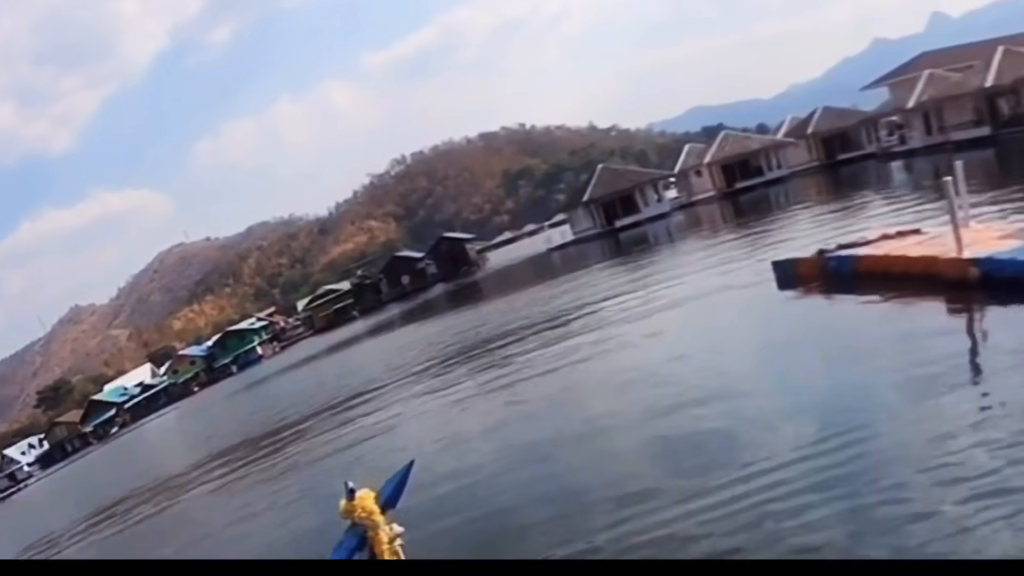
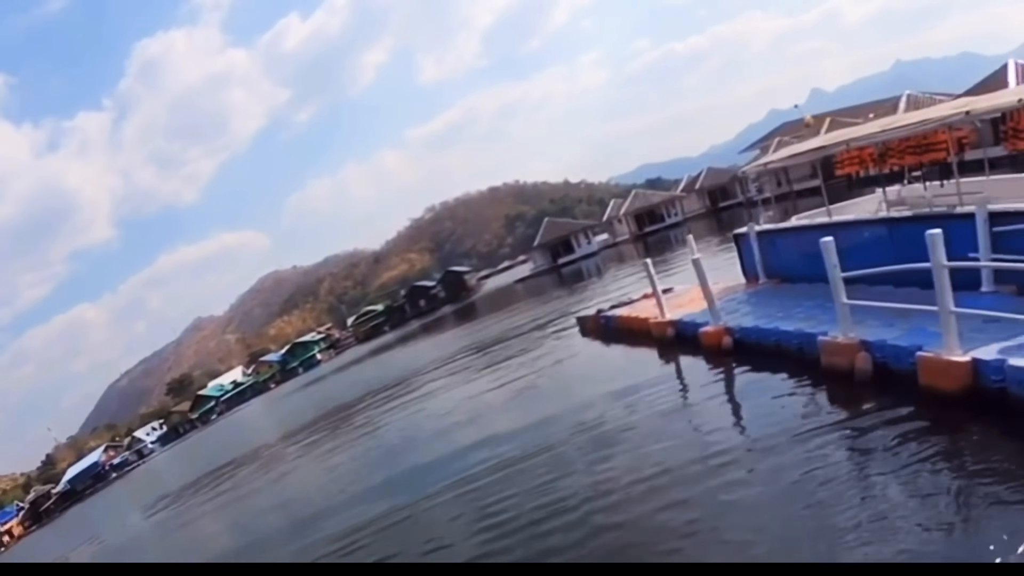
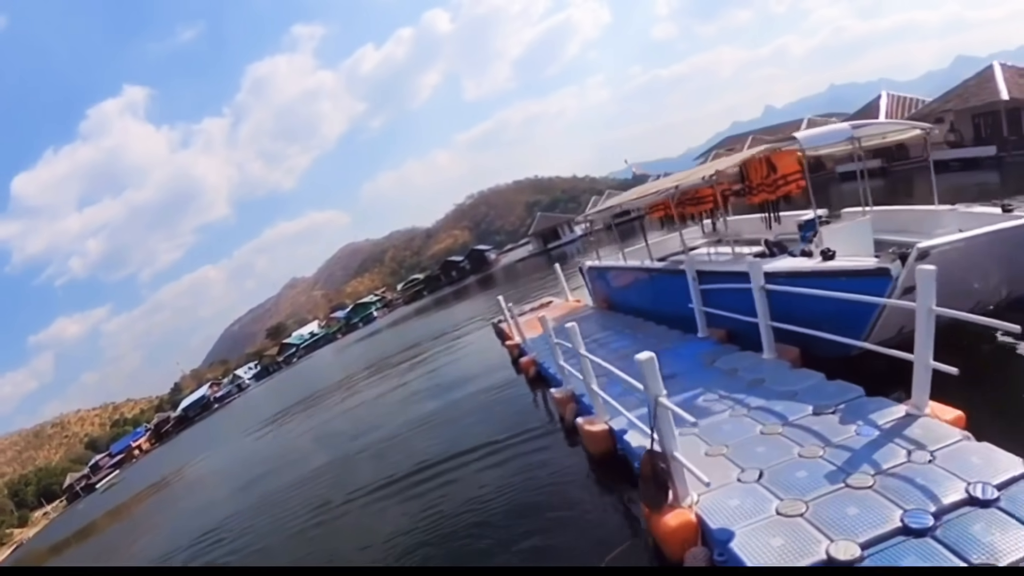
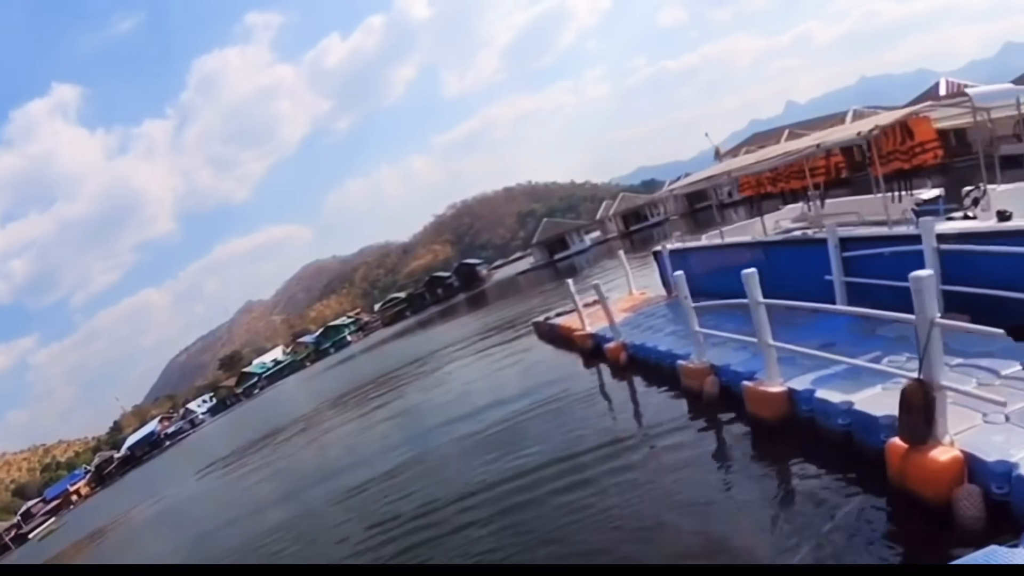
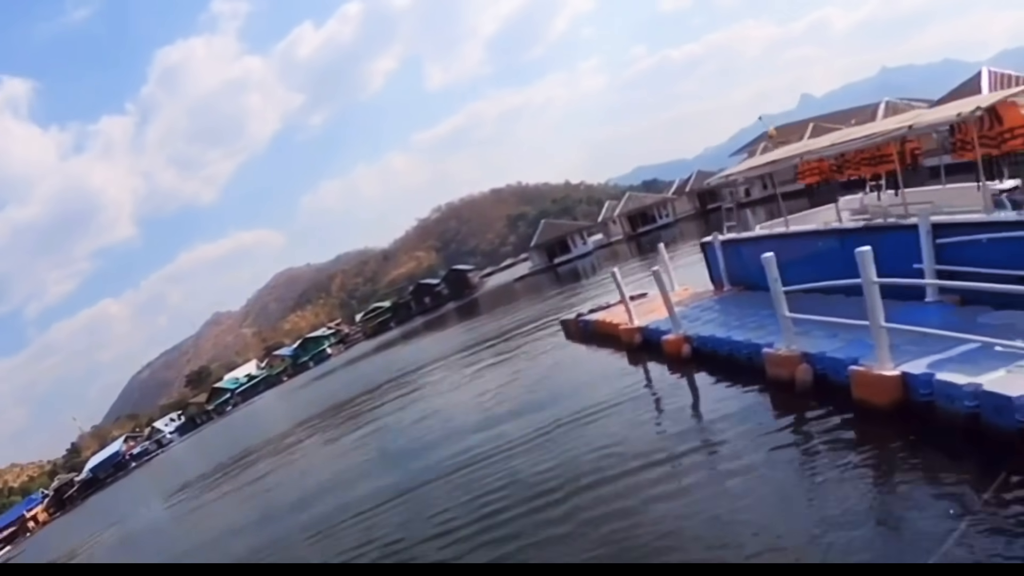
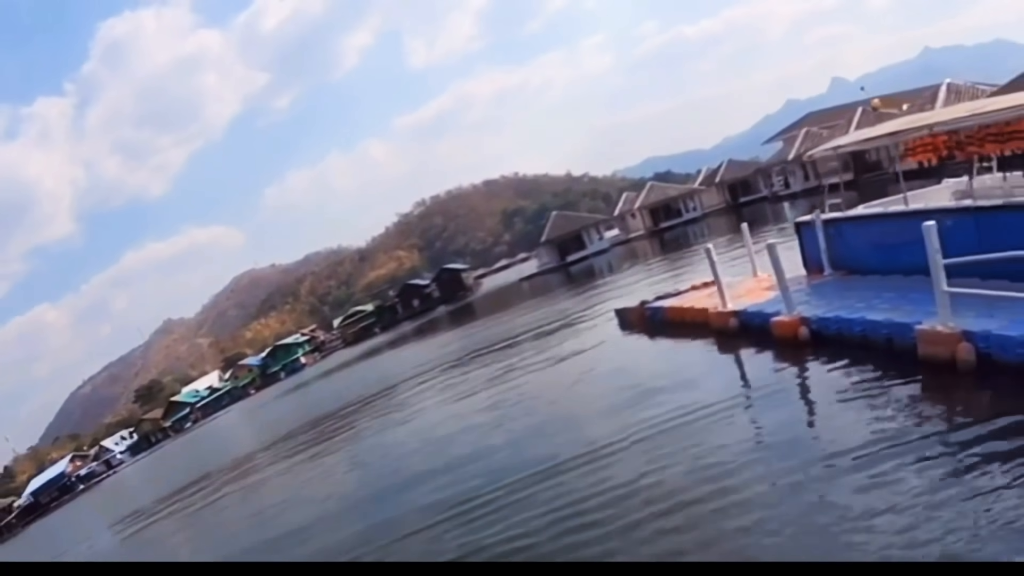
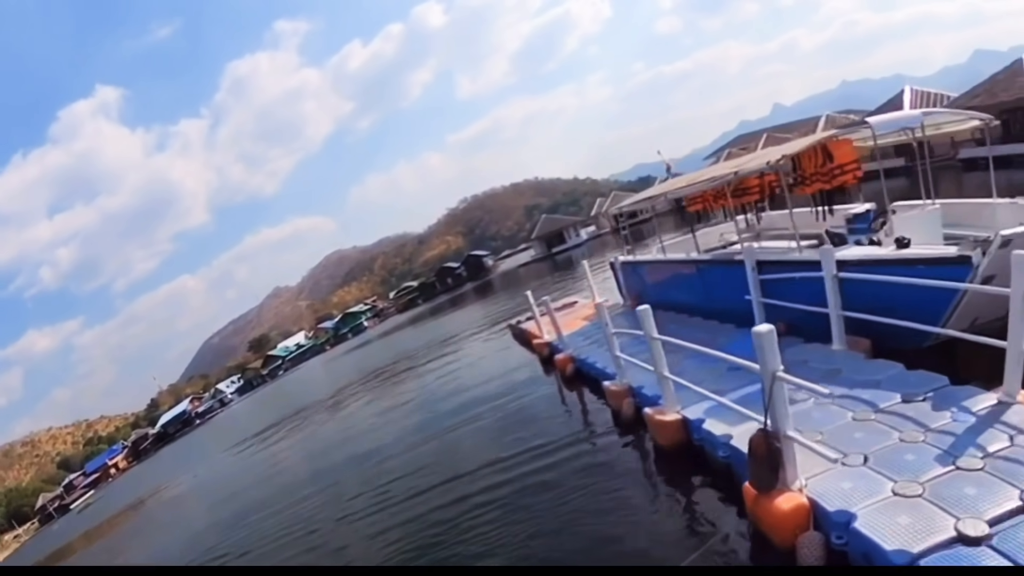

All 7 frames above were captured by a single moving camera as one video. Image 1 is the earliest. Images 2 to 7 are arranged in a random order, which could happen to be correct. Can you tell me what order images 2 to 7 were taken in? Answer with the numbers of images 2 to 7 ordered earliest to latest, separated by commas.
6, 2, 5, 4, 7, 3
